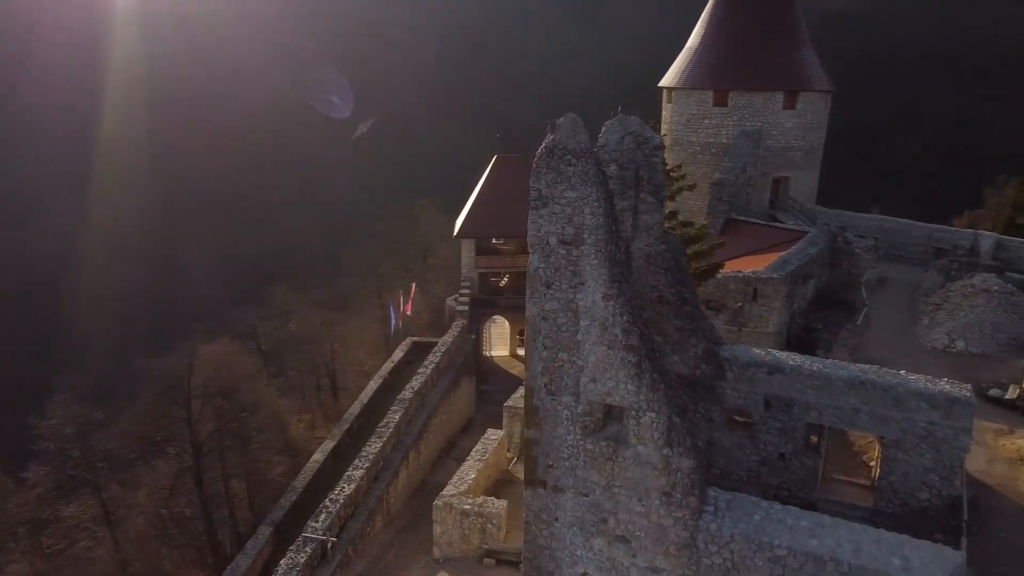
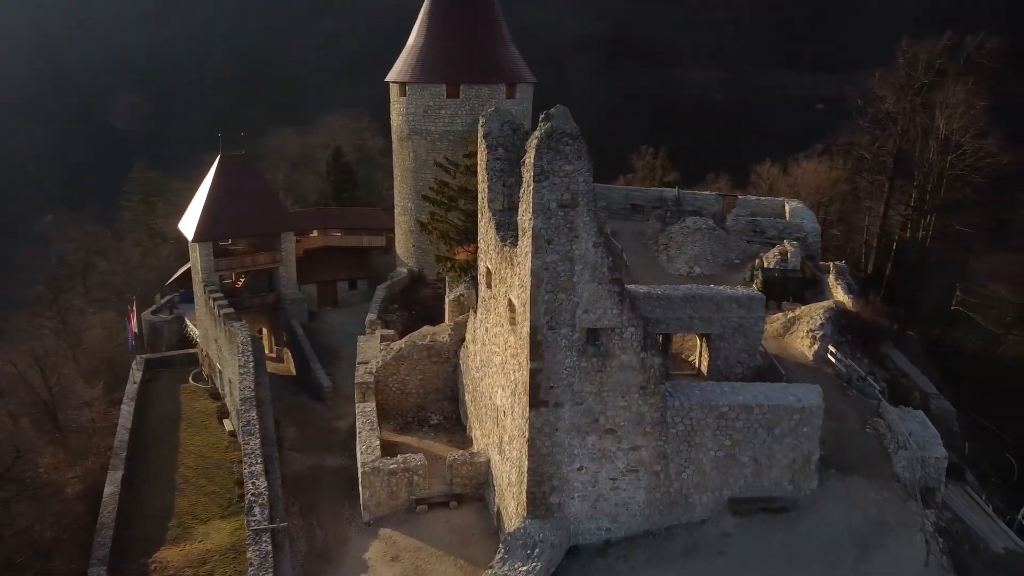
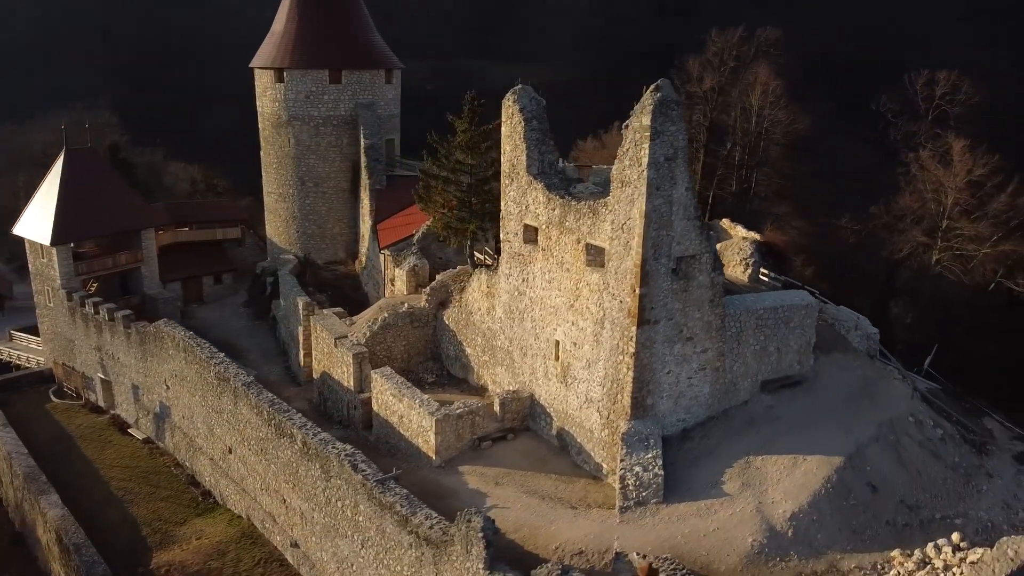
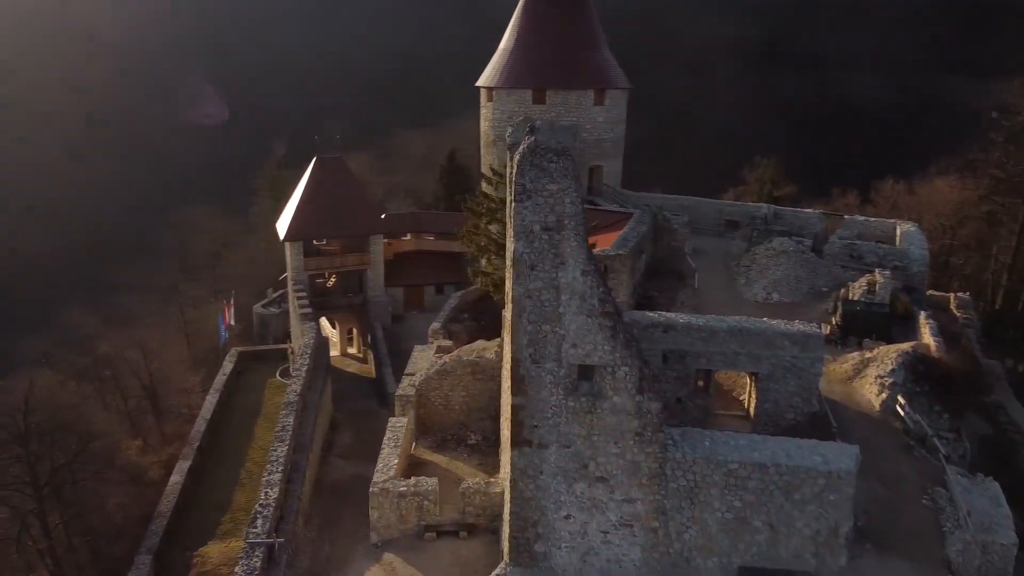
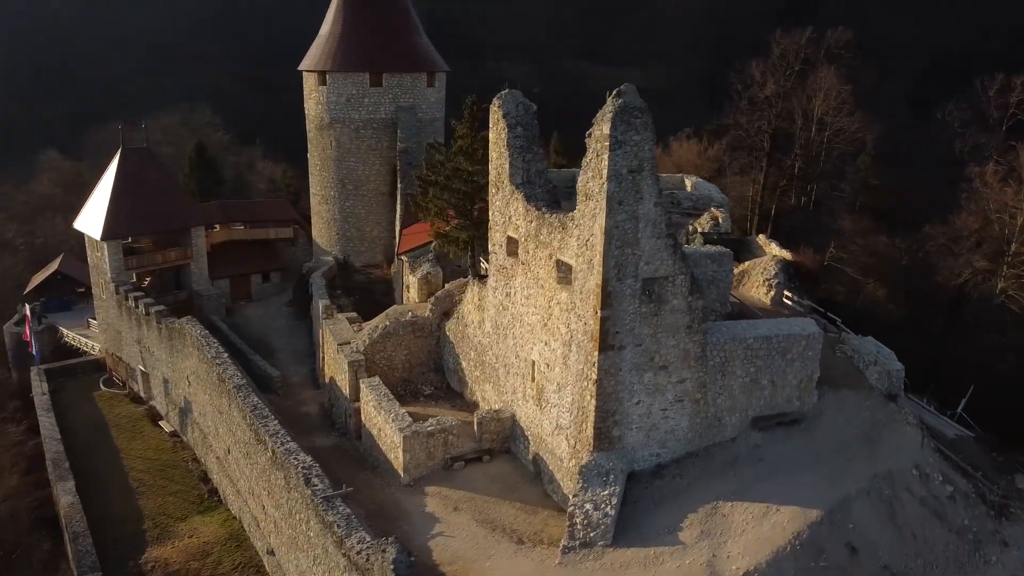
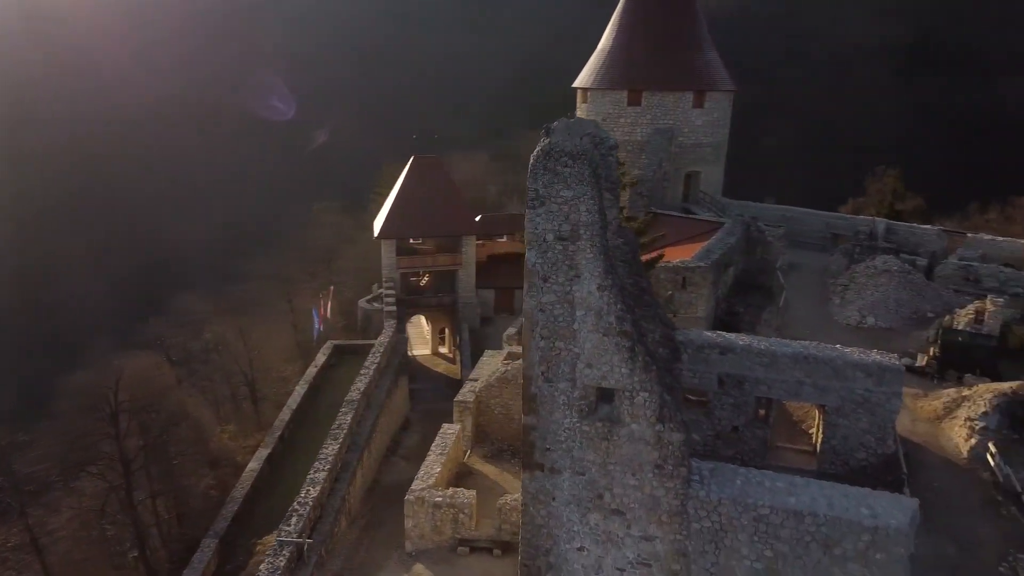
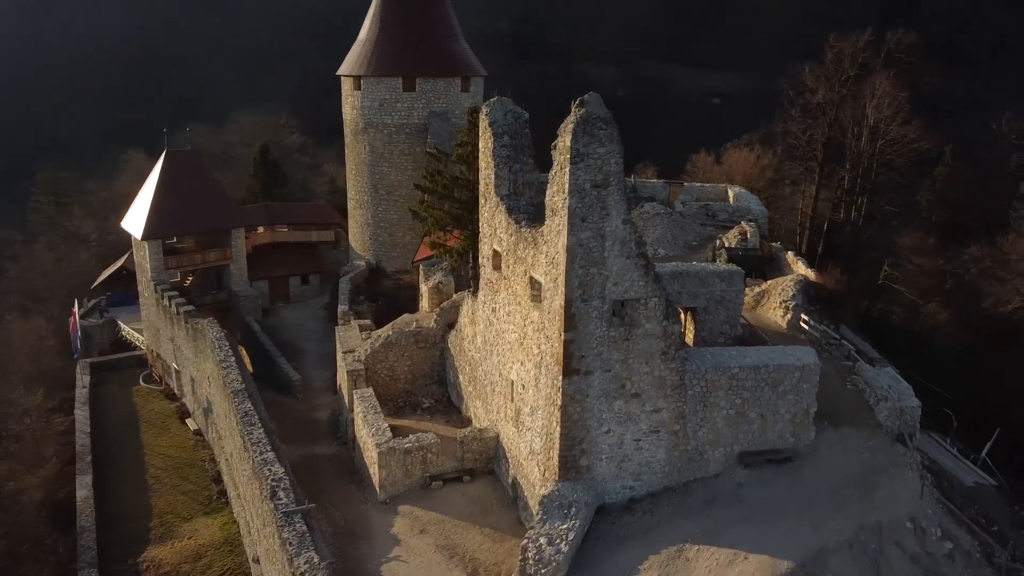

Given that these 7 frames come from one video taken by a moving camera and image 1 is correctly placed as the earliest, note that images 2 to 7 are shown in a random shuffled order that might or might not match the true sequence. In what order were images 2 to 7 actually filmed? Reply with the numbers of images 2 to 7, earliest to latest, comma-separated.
6, 4, 2, 7, 5, 3
